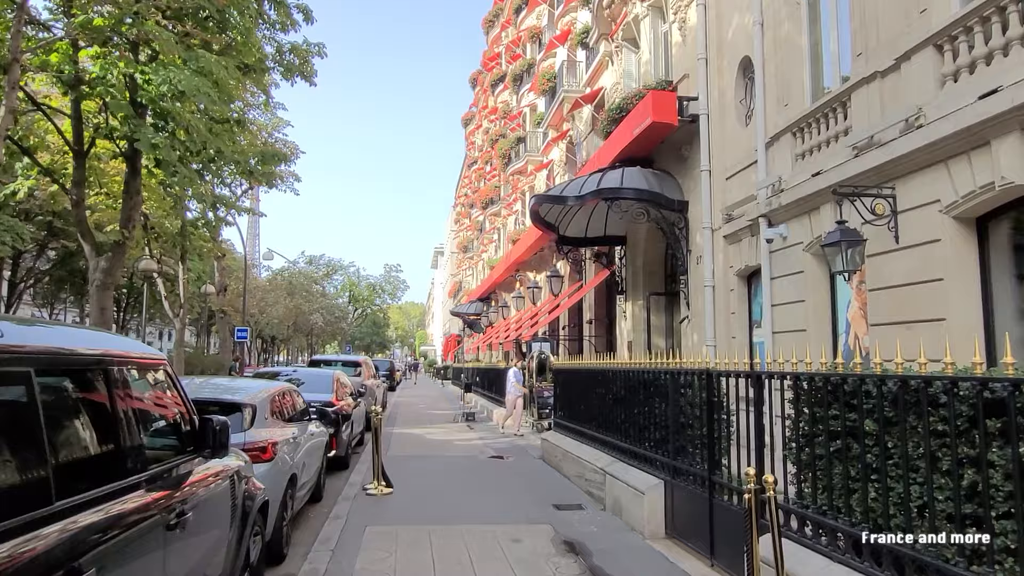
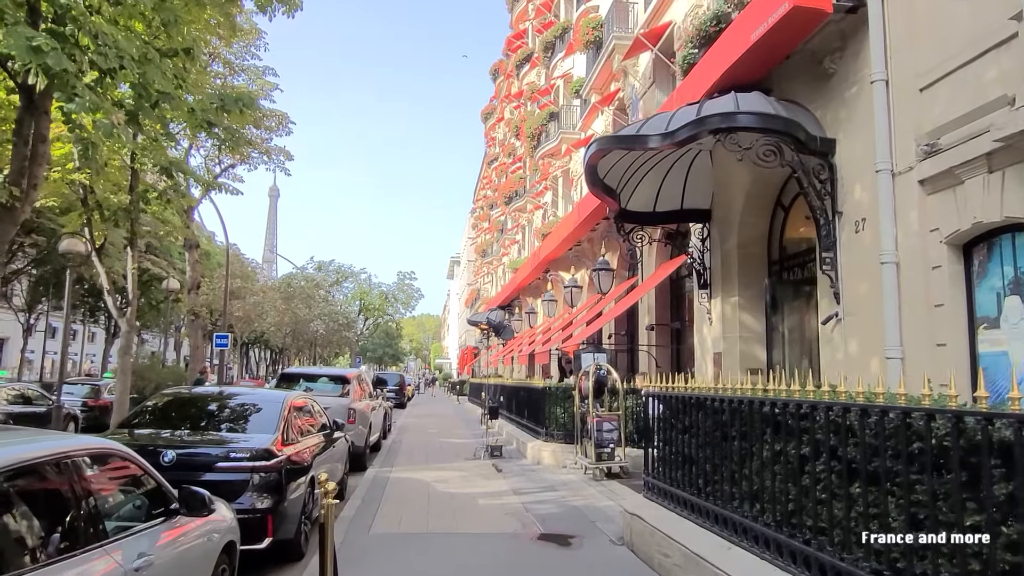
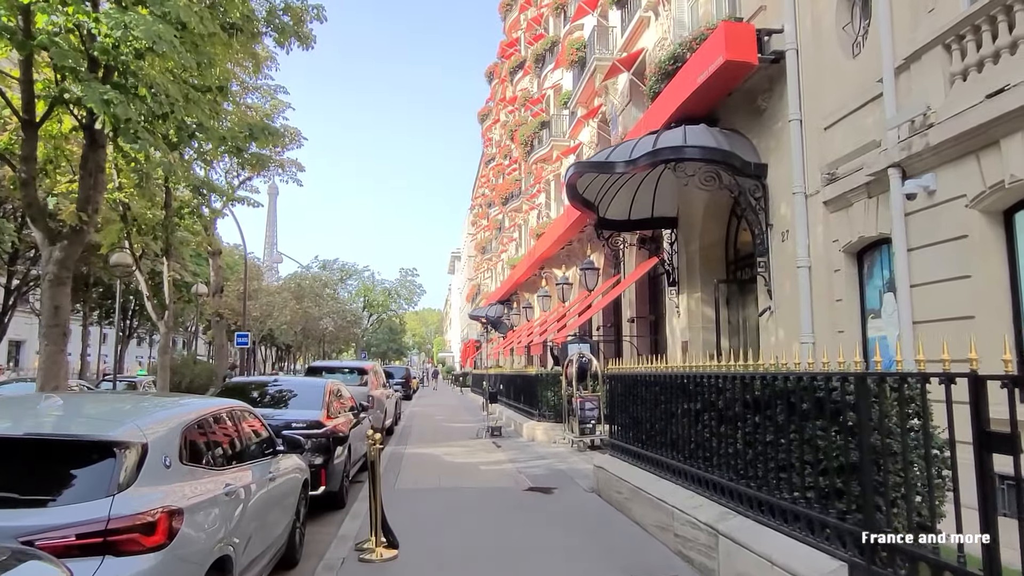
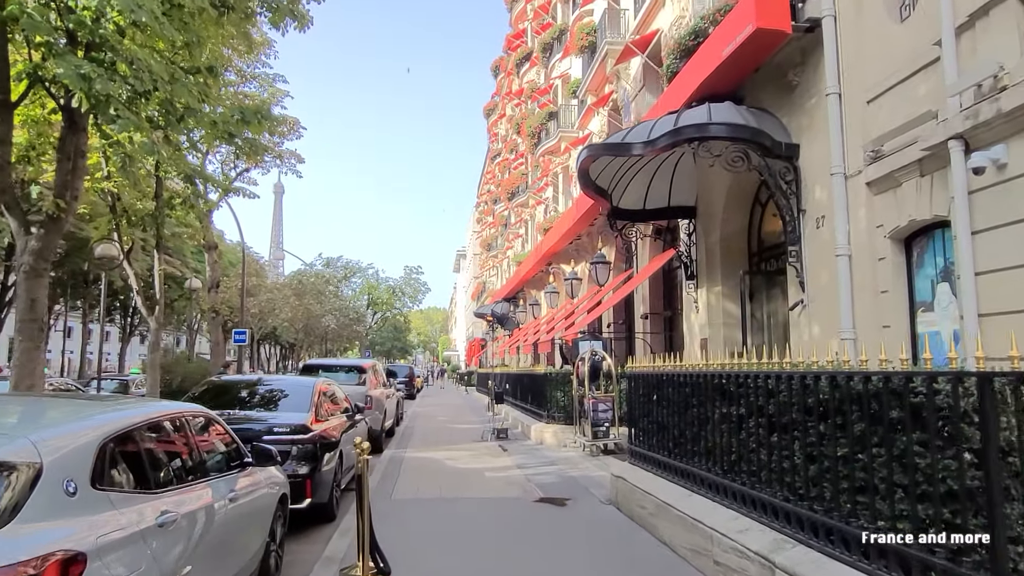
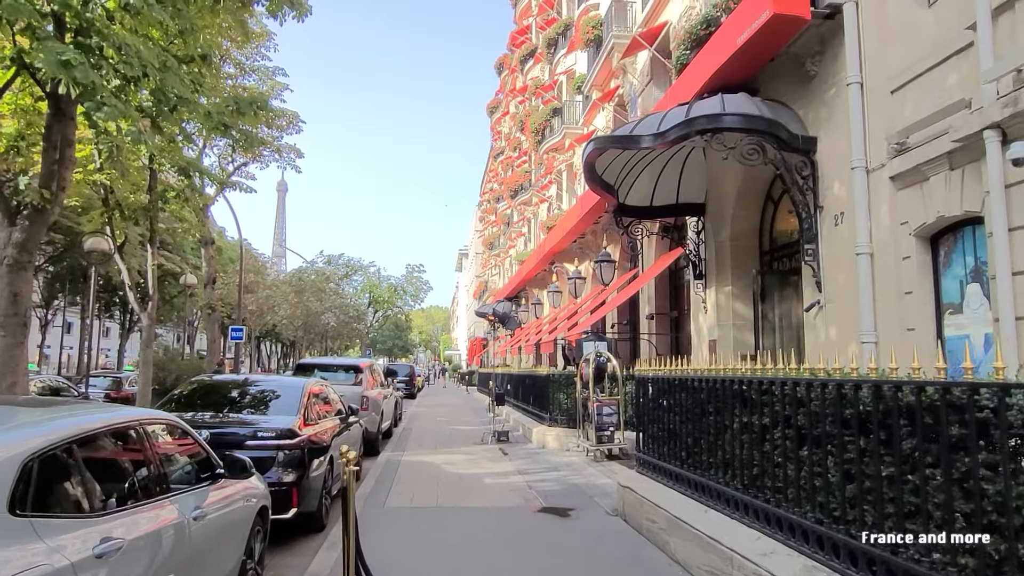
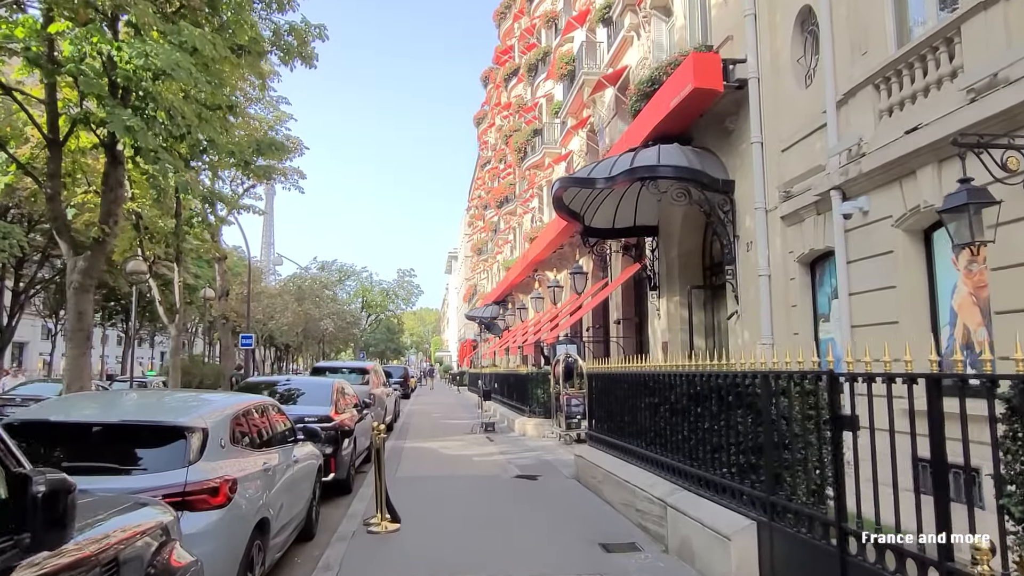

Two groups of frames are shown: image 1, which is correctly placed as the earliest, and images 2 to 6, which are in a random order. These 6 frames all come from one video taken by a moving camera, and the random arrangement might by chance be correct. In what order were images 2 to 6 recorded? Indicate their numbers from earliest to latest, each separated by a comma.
6, 3, 4, 5, 2
